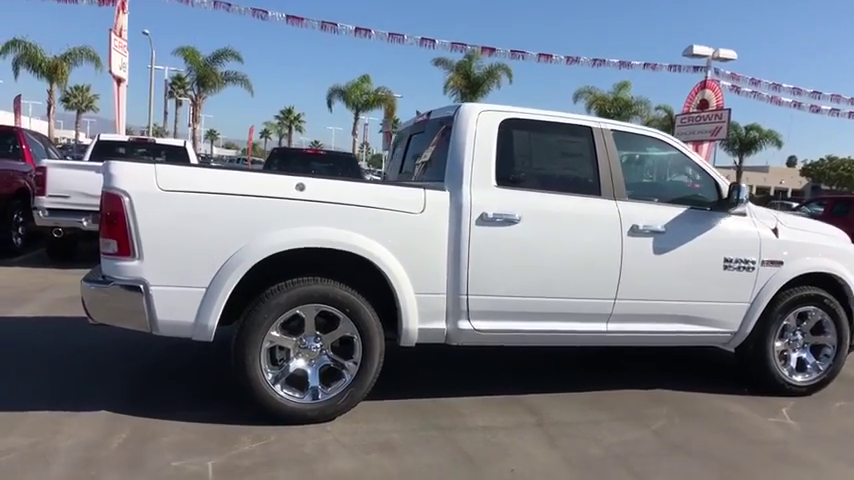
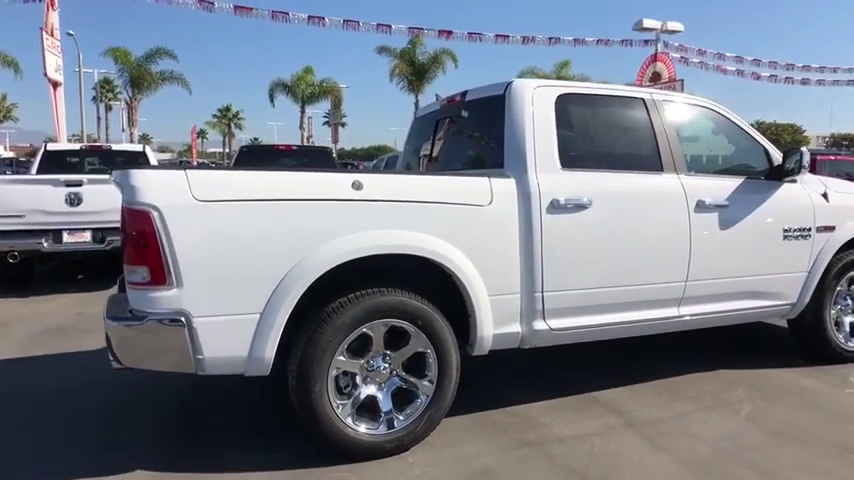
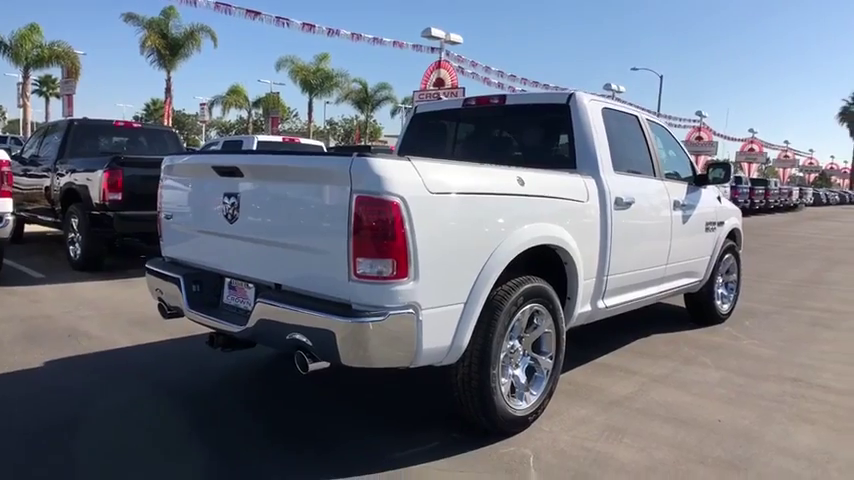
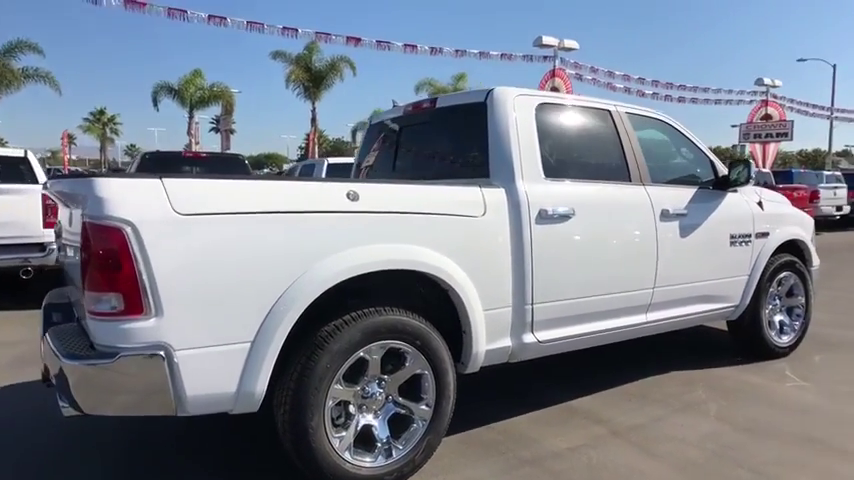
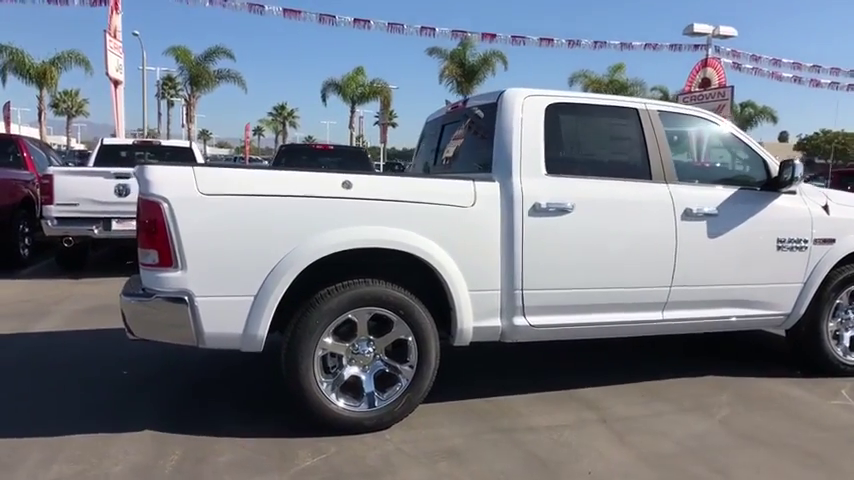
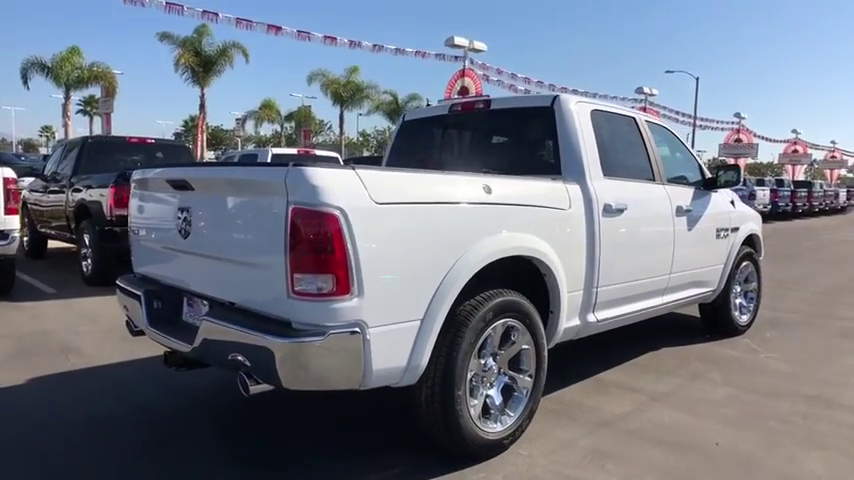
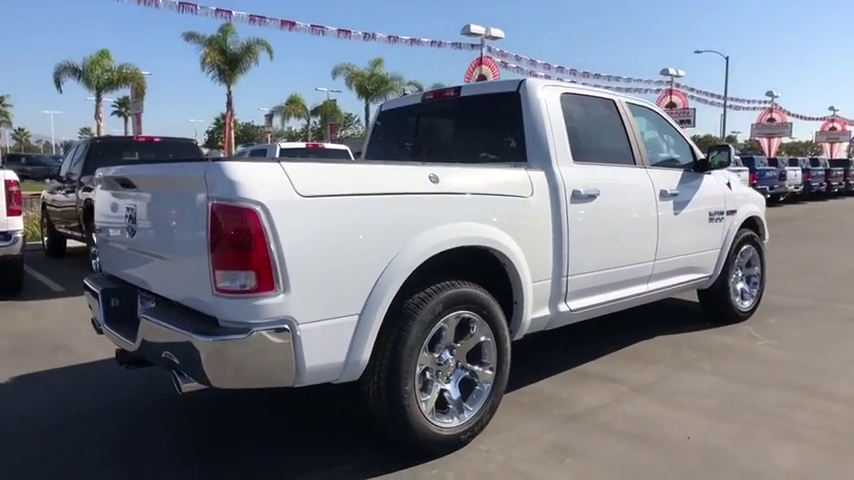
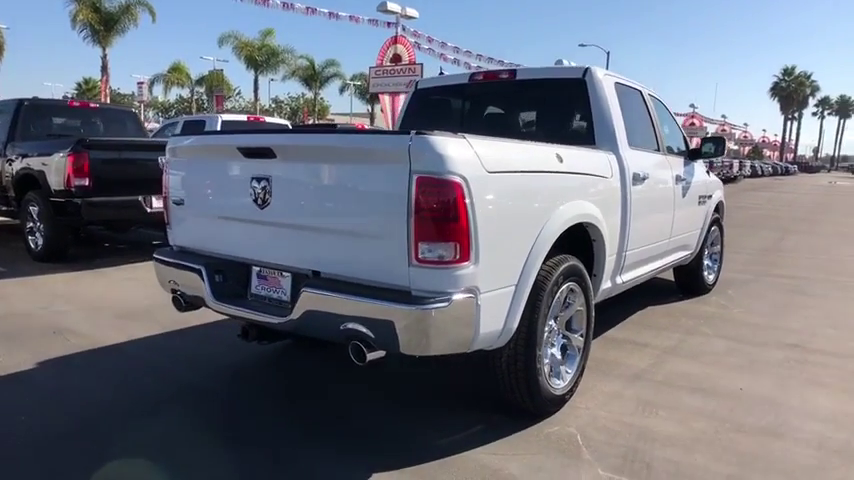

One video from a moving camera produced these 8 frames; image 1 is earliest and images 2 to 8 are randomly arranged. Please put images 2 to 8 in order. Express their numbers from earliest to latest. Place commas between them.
5, 2, 4, 7, 6, 3, 8
